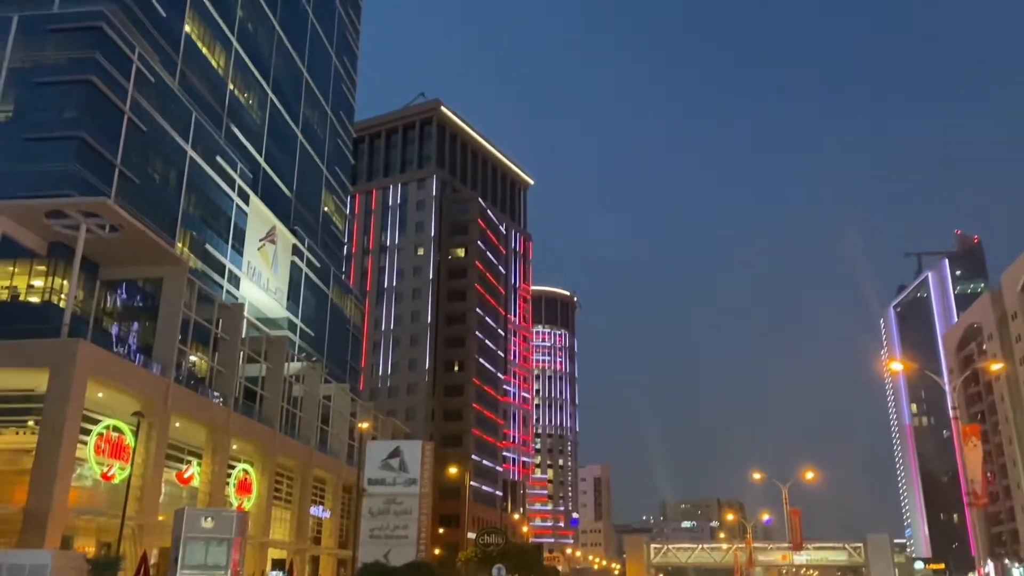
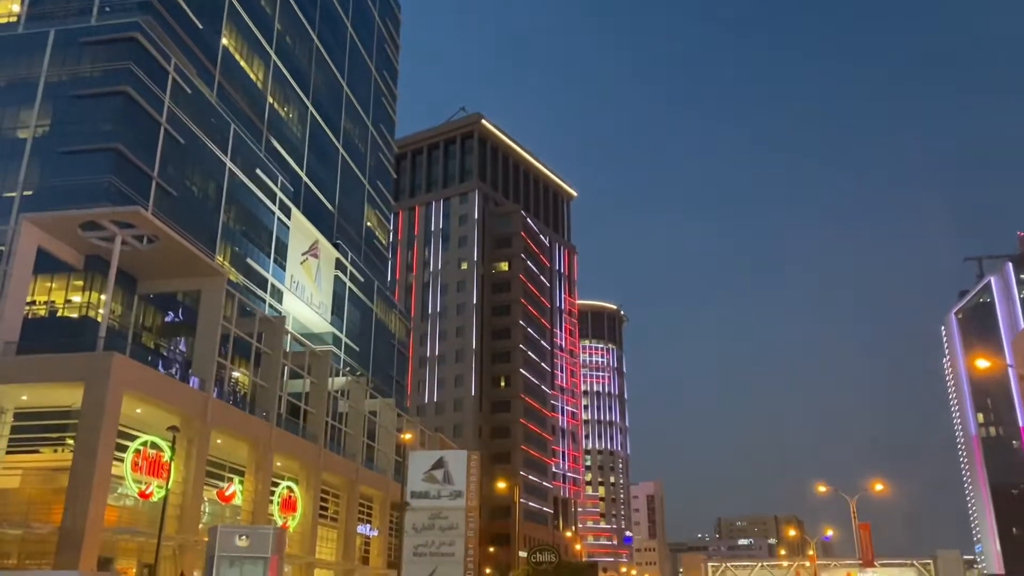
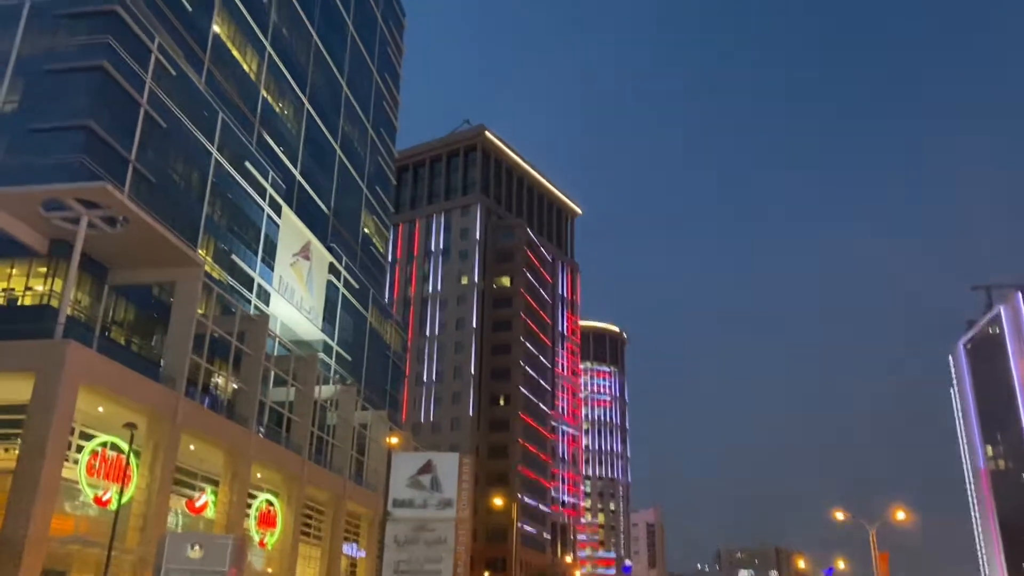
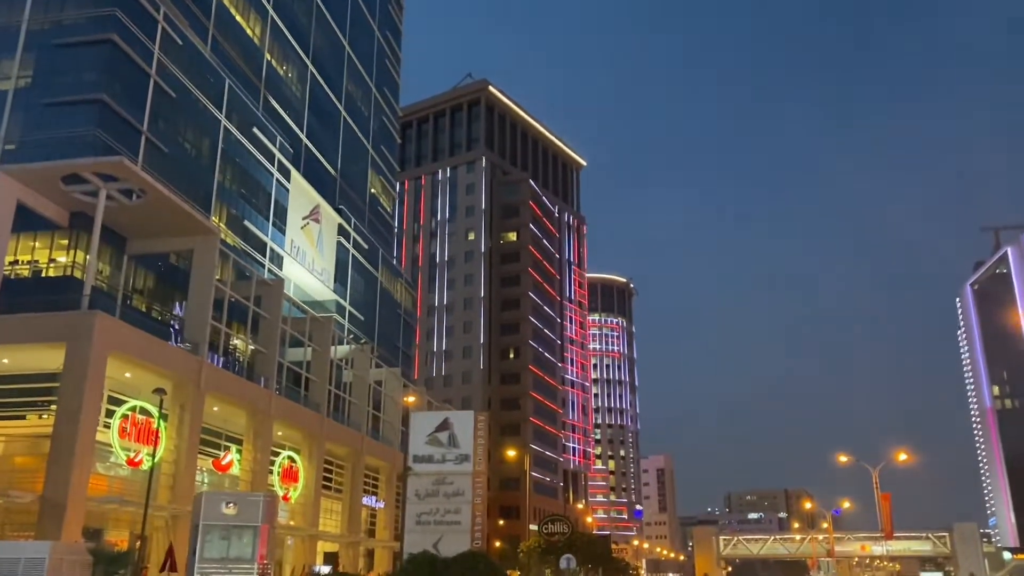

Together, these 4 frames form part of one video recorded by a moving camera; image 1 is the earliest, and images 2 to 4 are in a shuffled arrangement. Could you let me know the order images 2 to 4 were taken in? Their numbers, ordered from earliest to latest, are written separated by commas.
2, 4, 3
